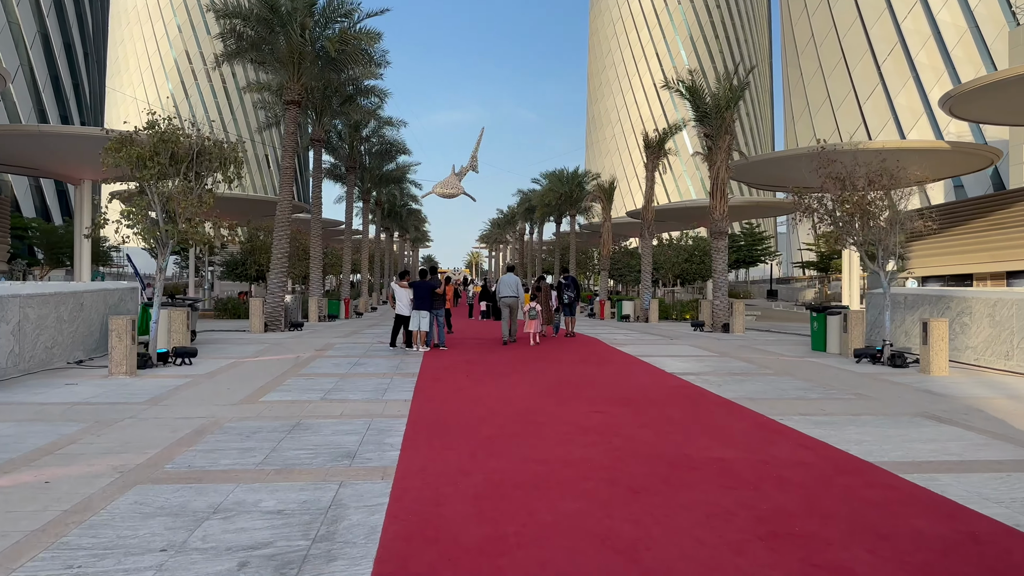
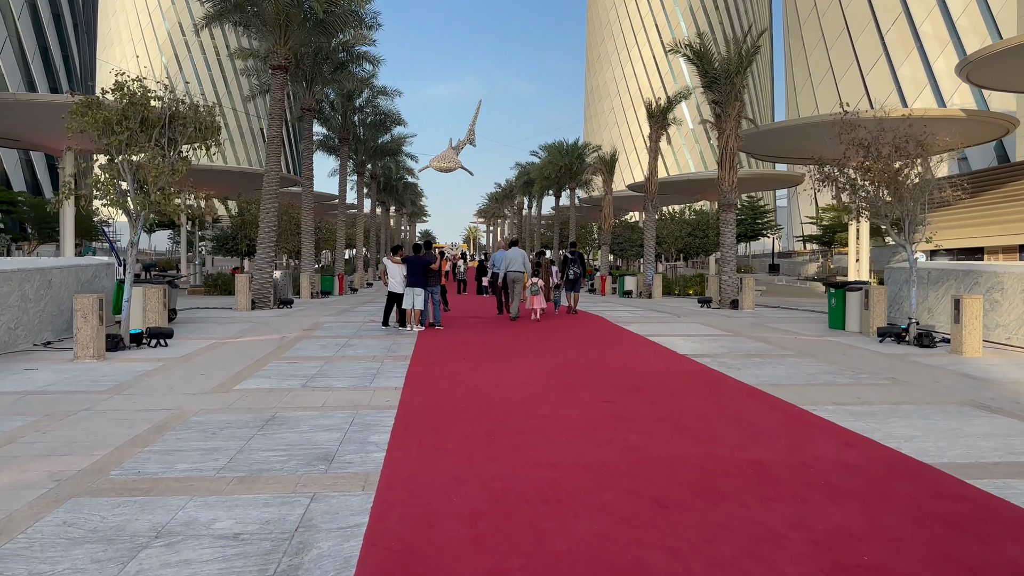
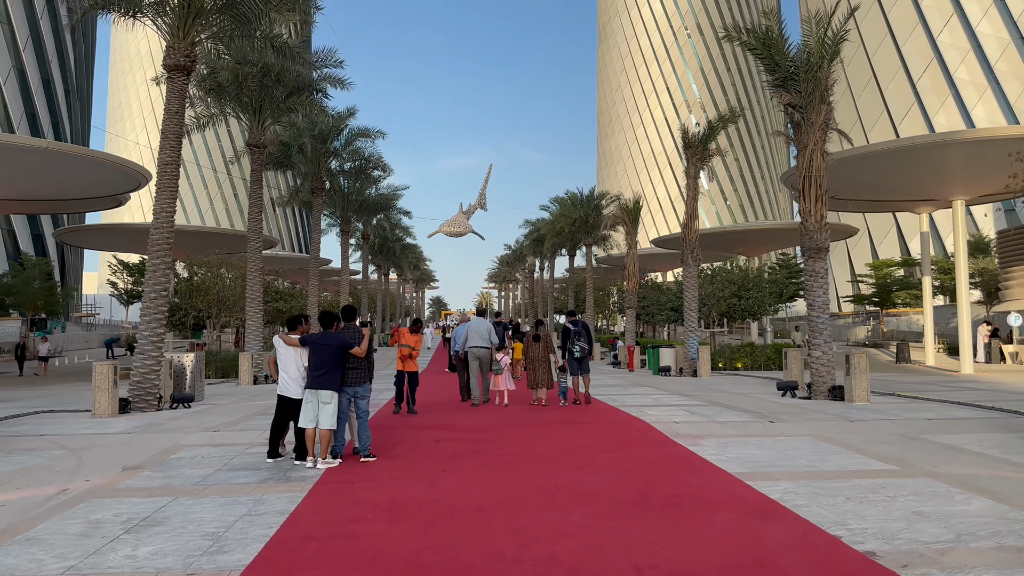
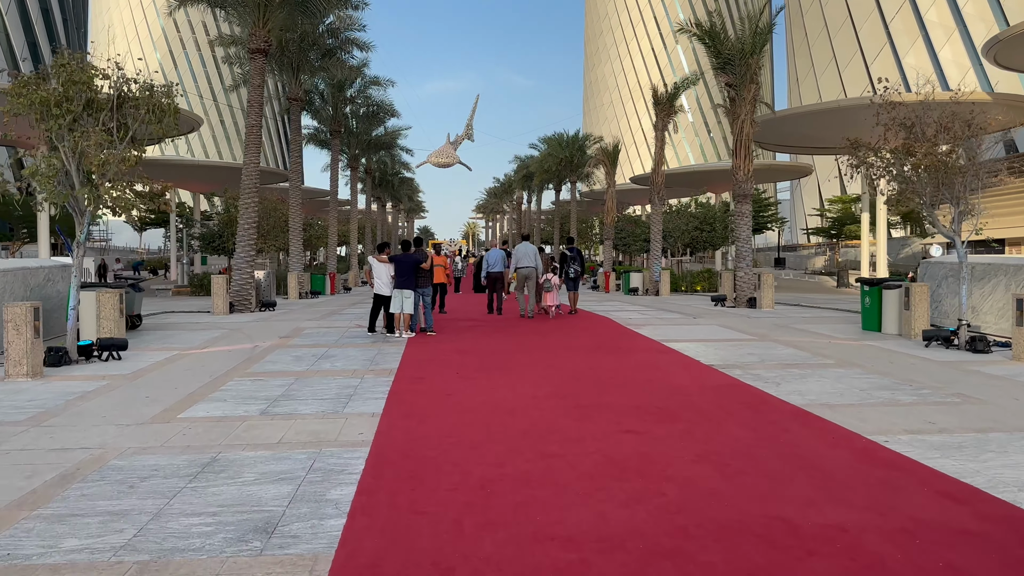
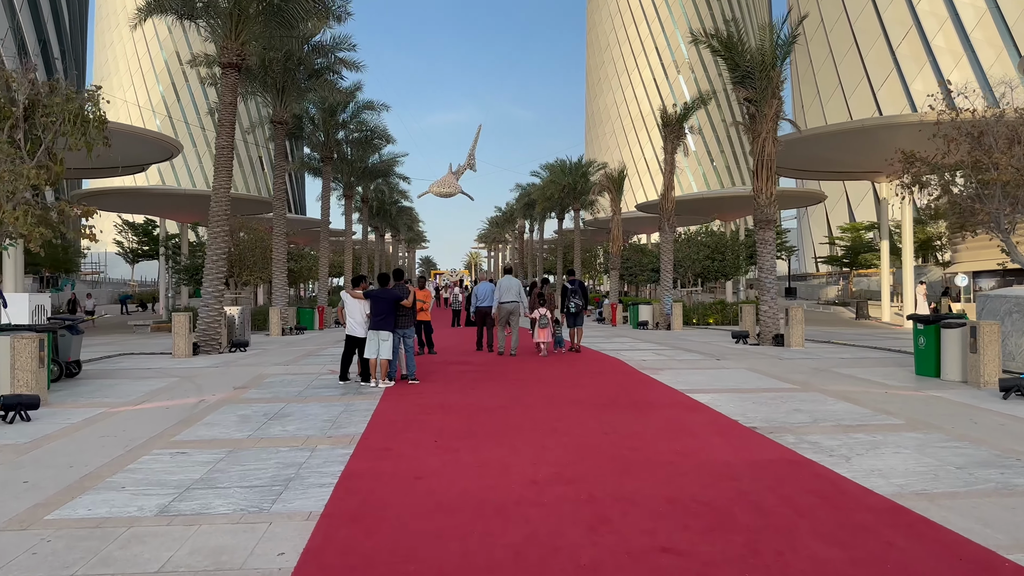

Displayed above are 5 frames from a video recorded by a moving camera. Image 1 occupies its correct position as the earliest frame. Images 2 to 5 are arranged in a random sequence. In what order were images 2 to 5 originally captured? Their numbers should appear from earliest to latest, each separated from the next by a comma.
2, 4, 5, 3
